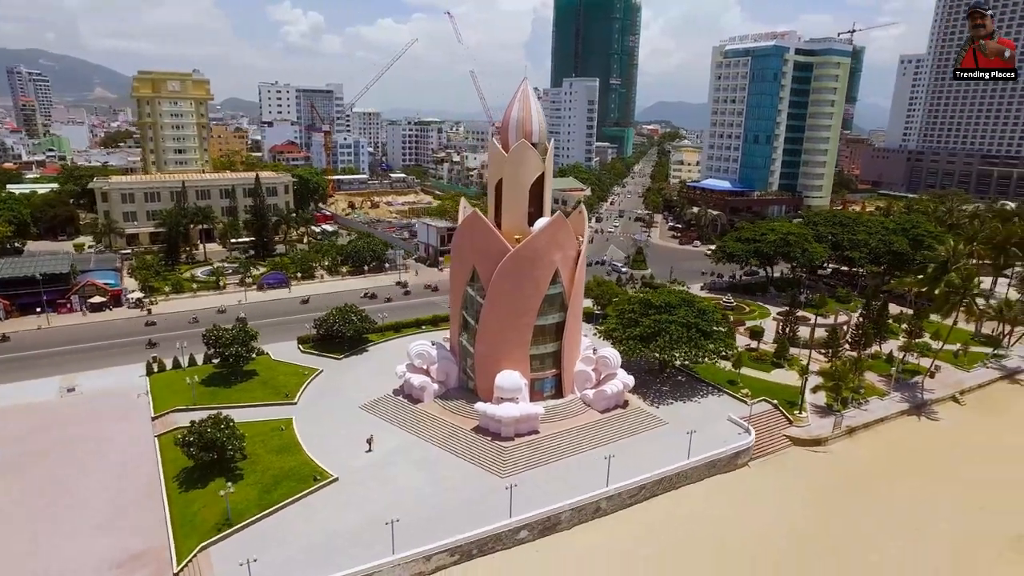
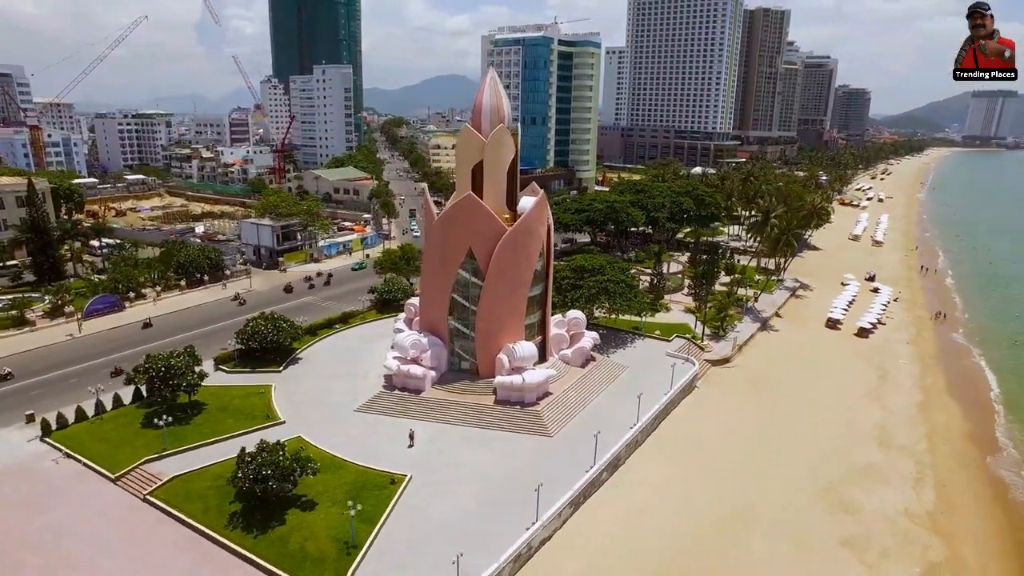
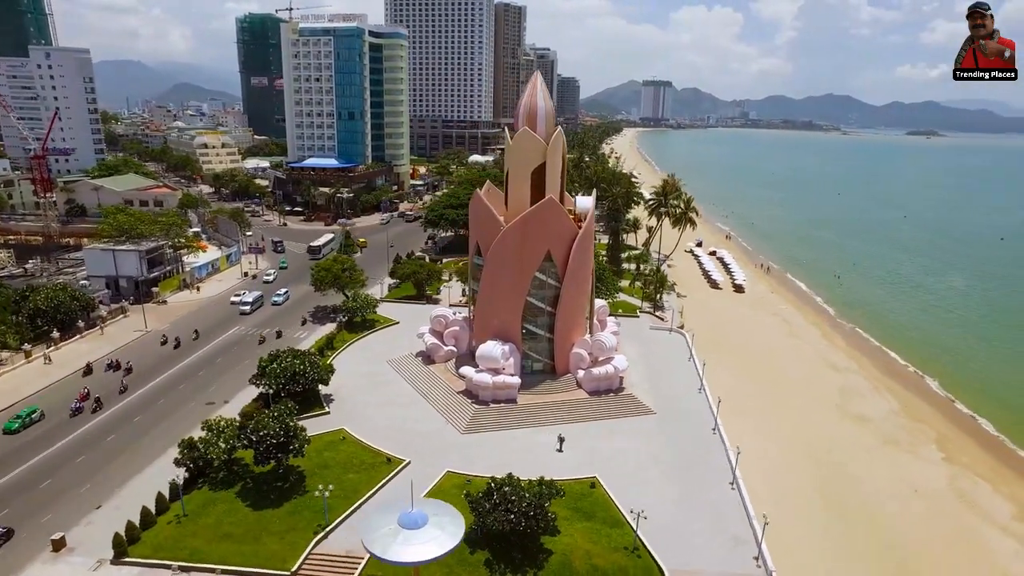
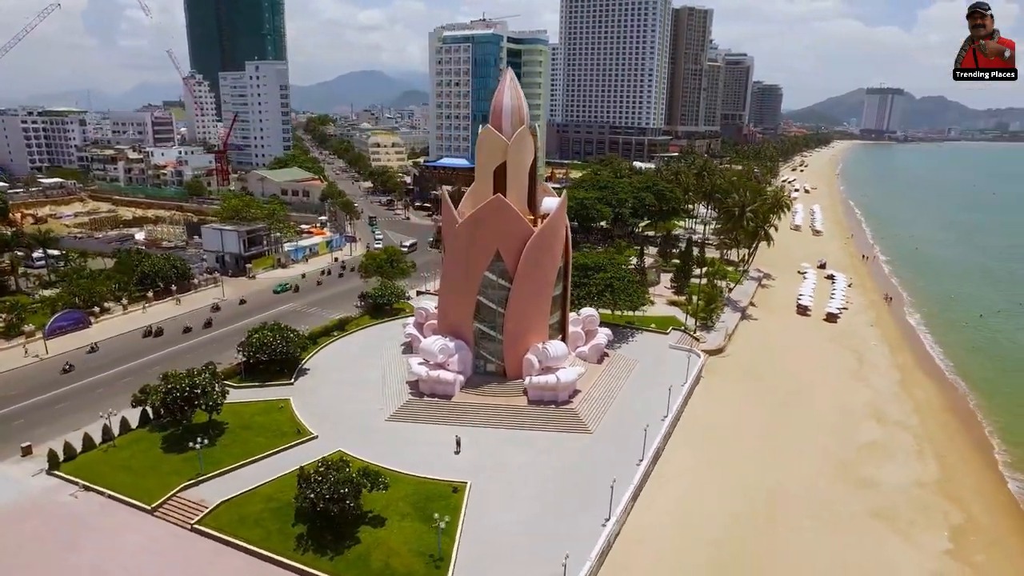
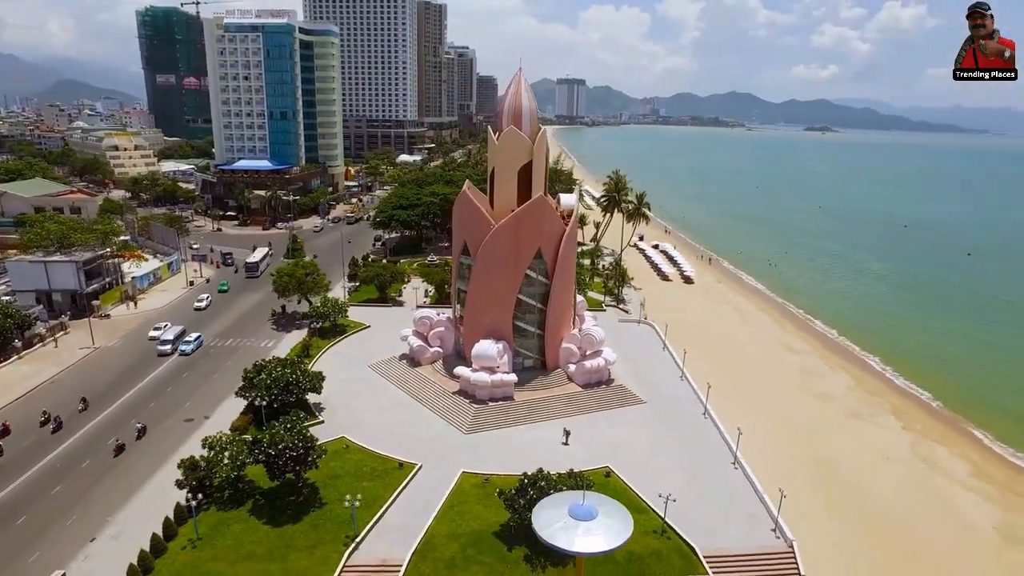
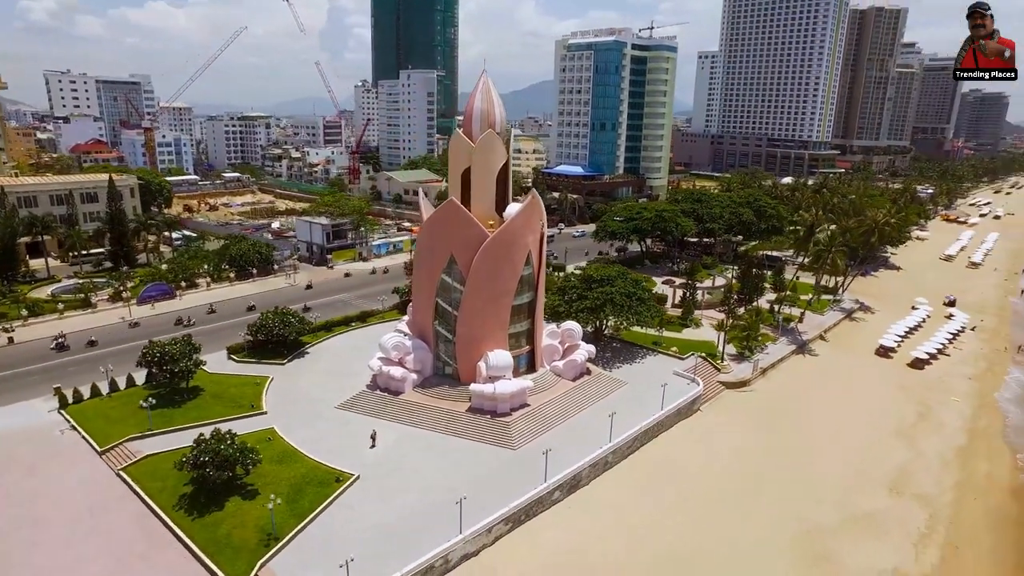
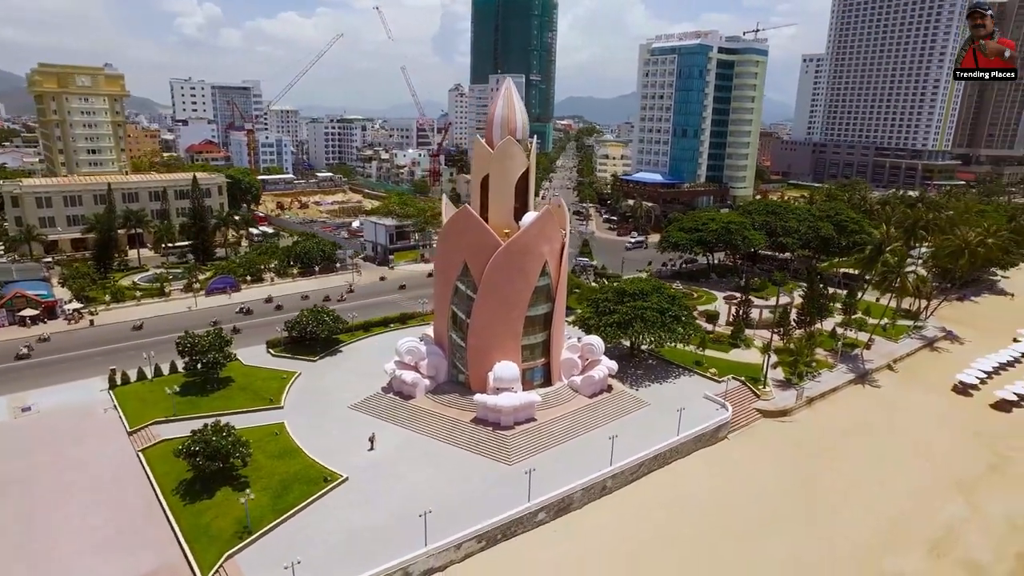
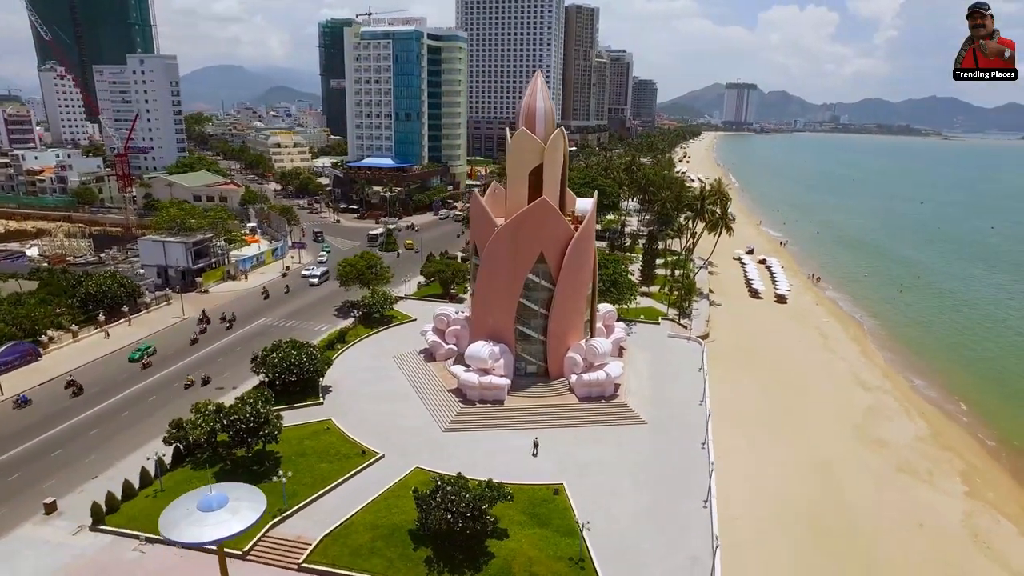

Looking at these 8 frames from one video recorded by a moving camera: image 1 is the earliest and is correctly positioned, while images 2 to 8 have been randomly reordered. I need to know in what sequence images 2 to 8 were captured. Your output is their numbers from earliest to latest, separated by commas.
7, 6, 2, 4, 8, 3, 5
